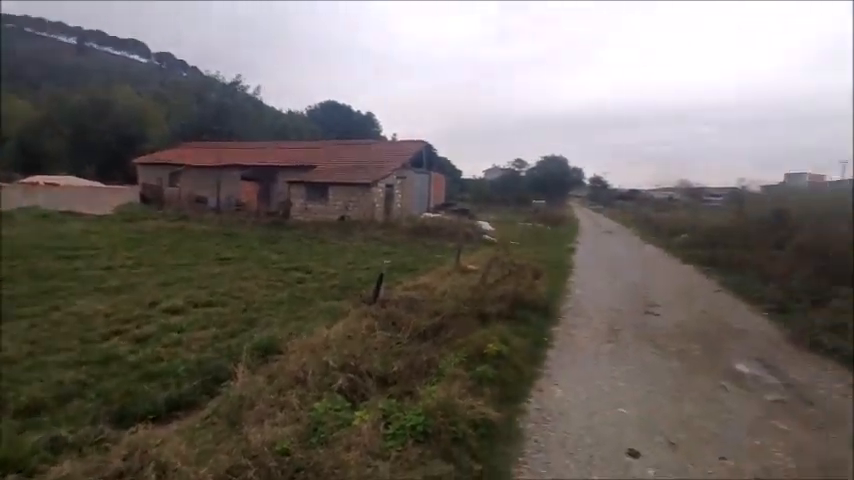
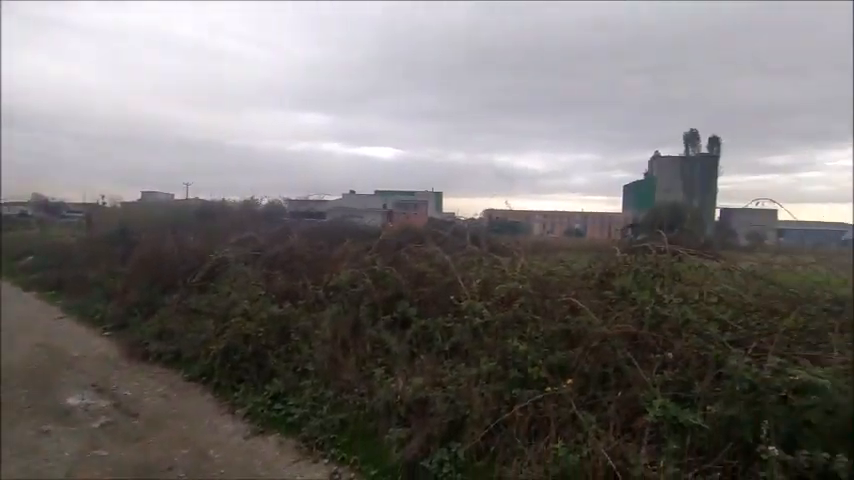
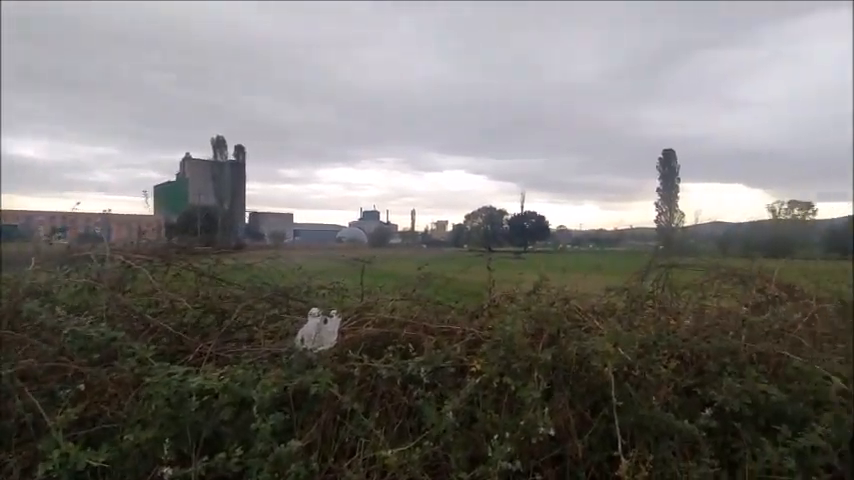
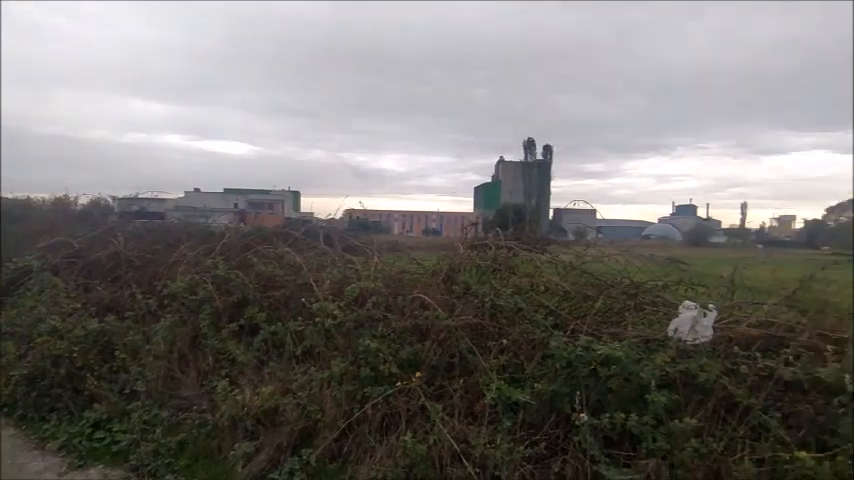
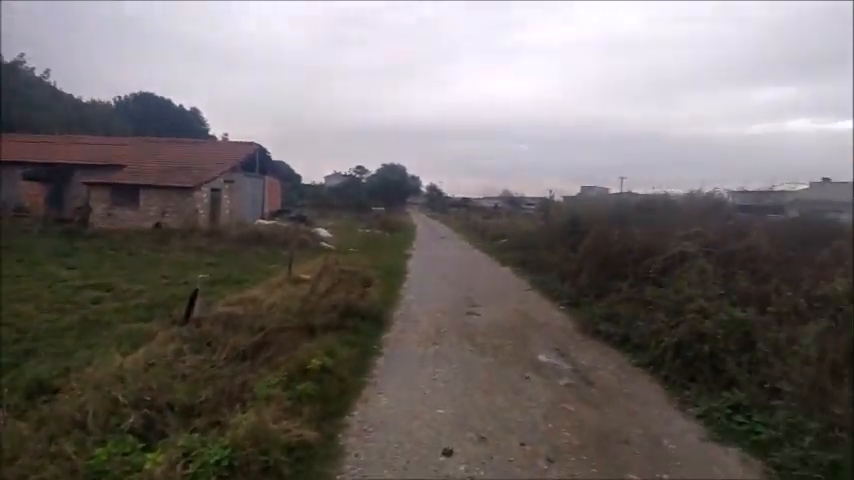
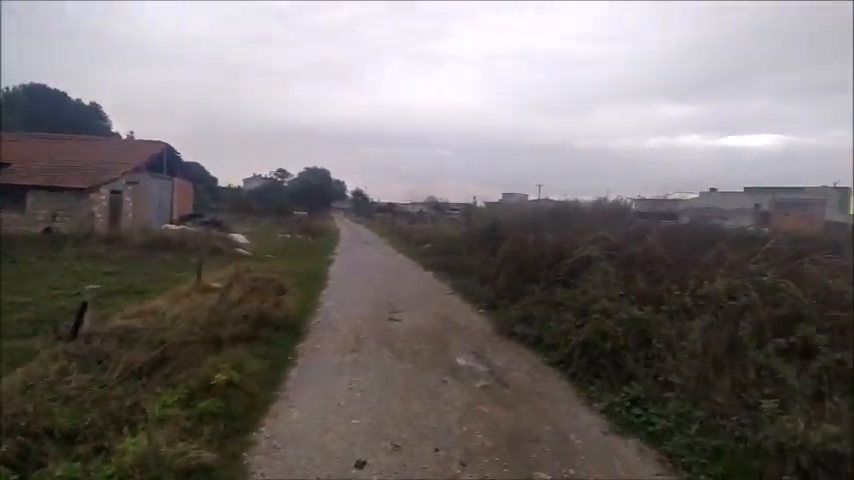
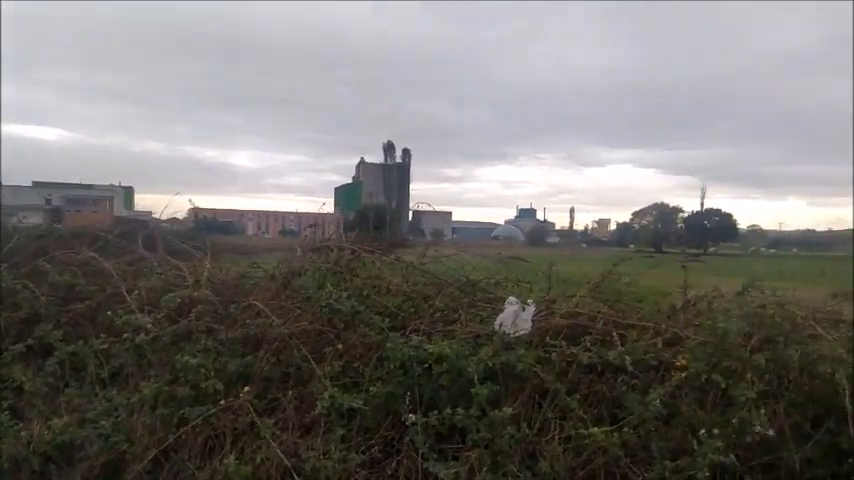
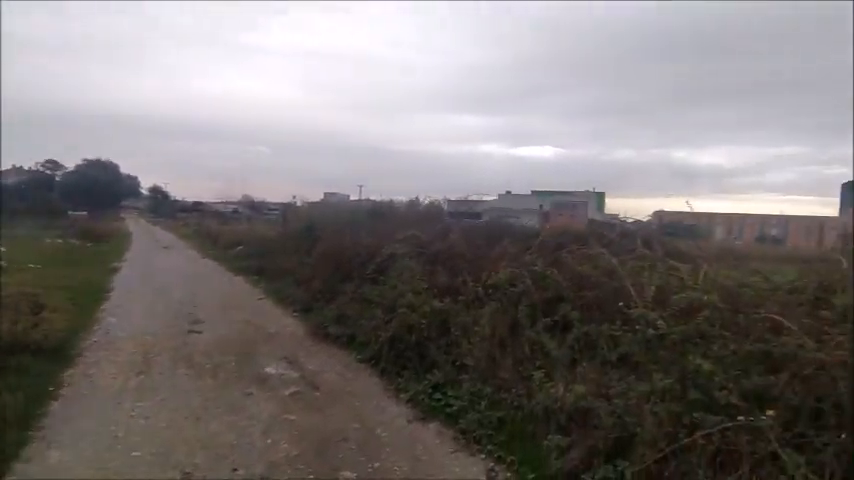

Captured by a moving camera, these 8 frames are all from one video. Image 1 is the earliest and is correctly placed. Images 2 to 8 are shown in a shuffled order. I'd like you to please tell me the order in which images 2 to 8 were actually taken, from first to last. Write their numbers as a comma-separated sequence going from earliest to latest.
5, 6, 8, 2, 4, 7, 3
